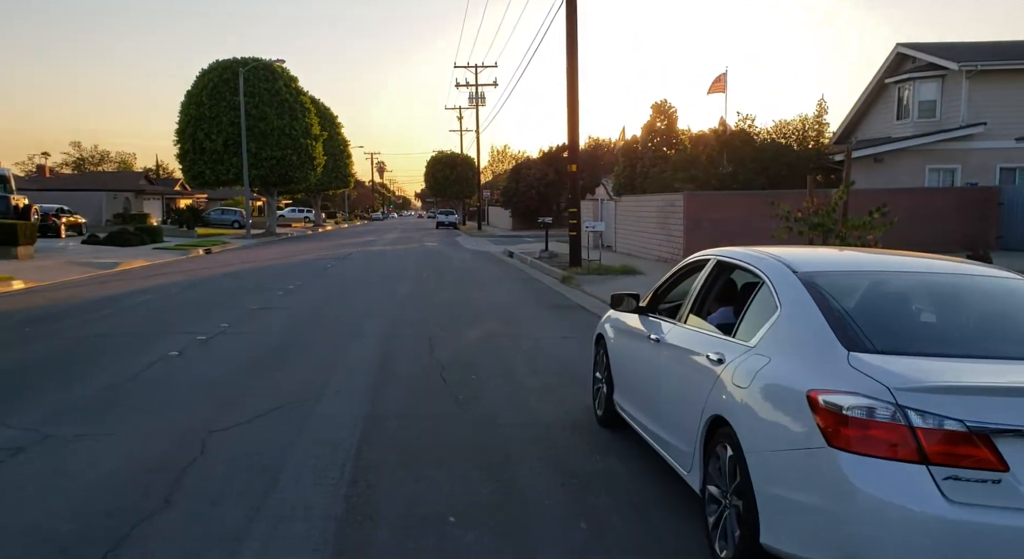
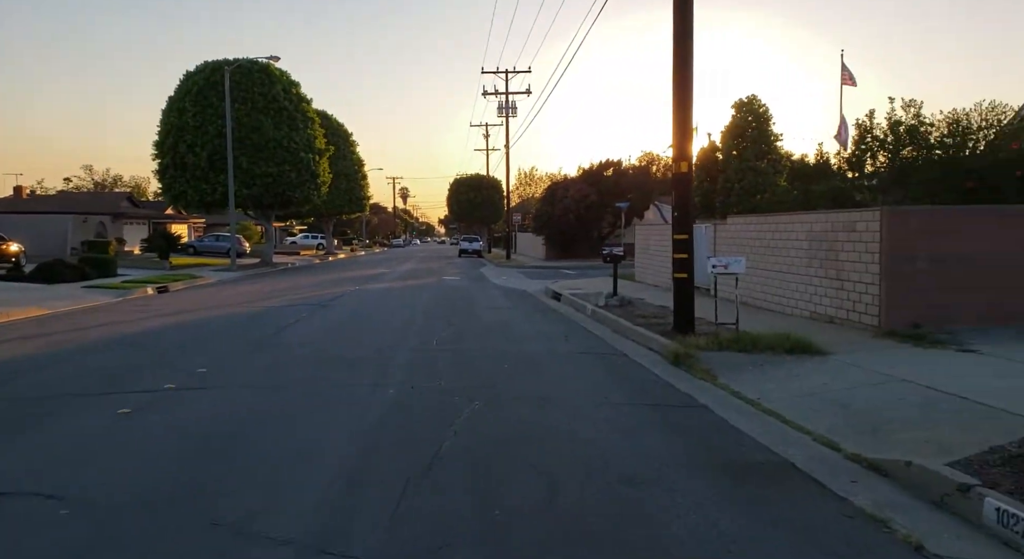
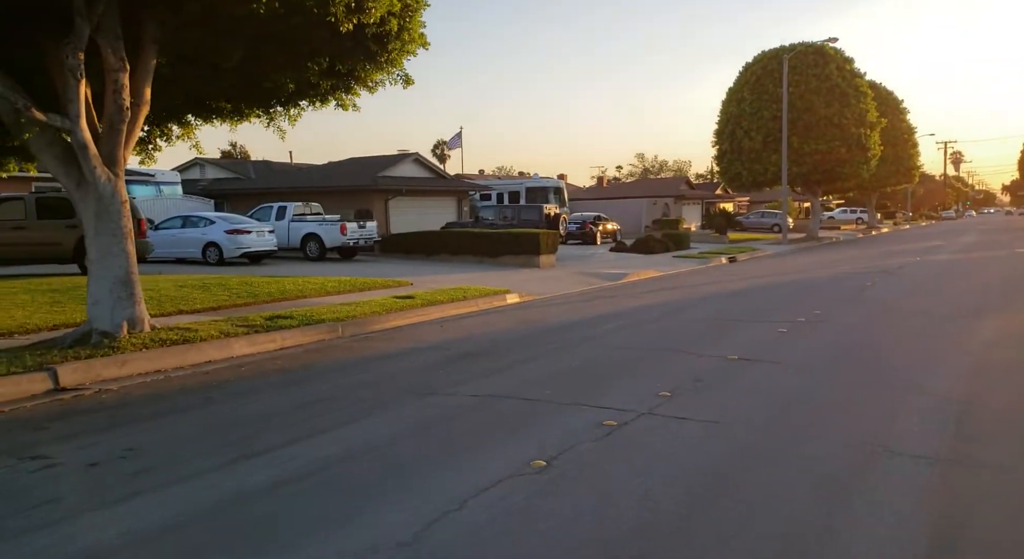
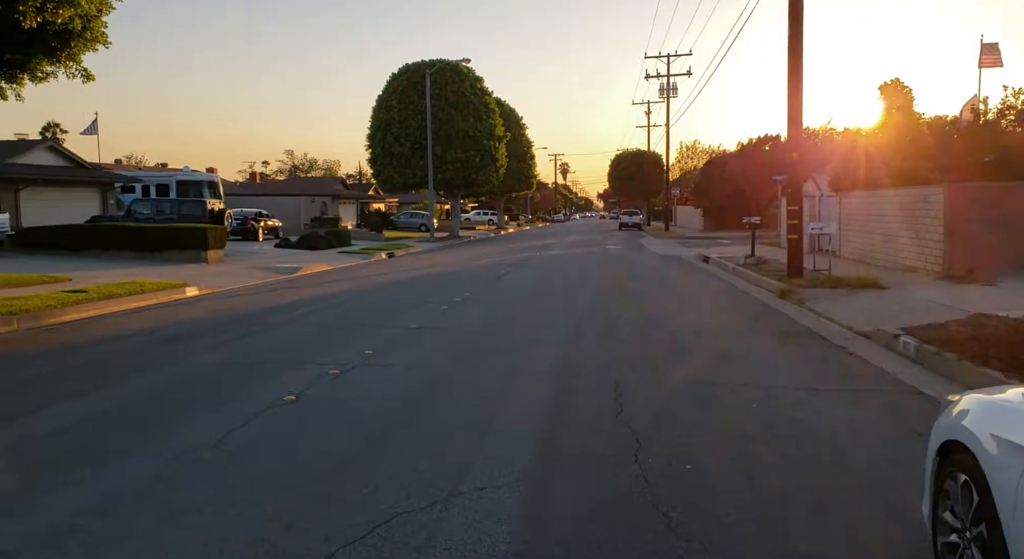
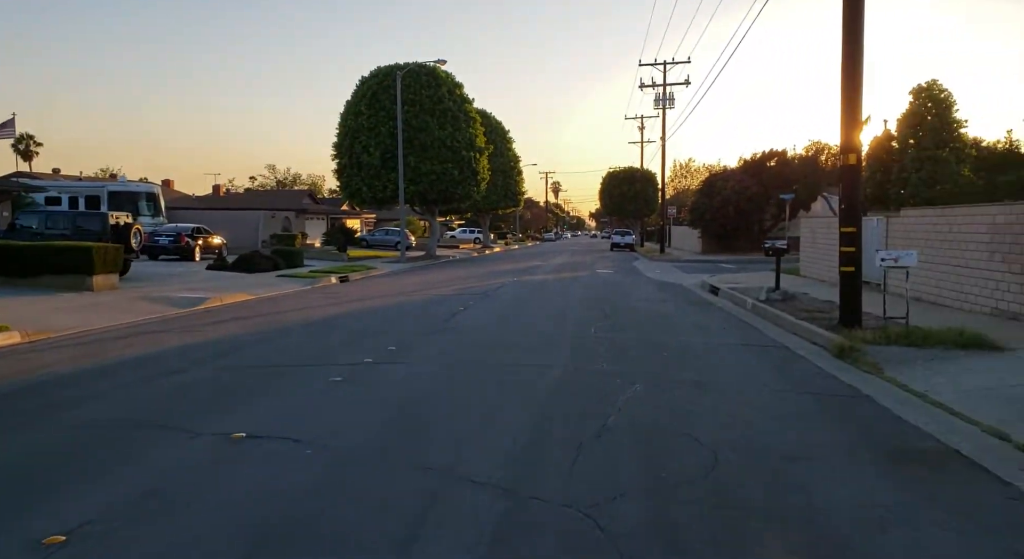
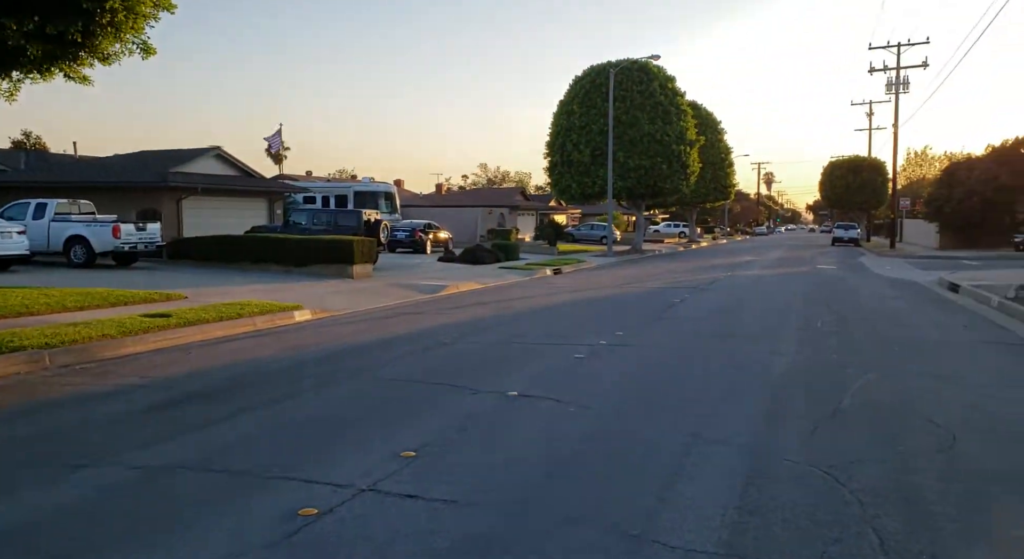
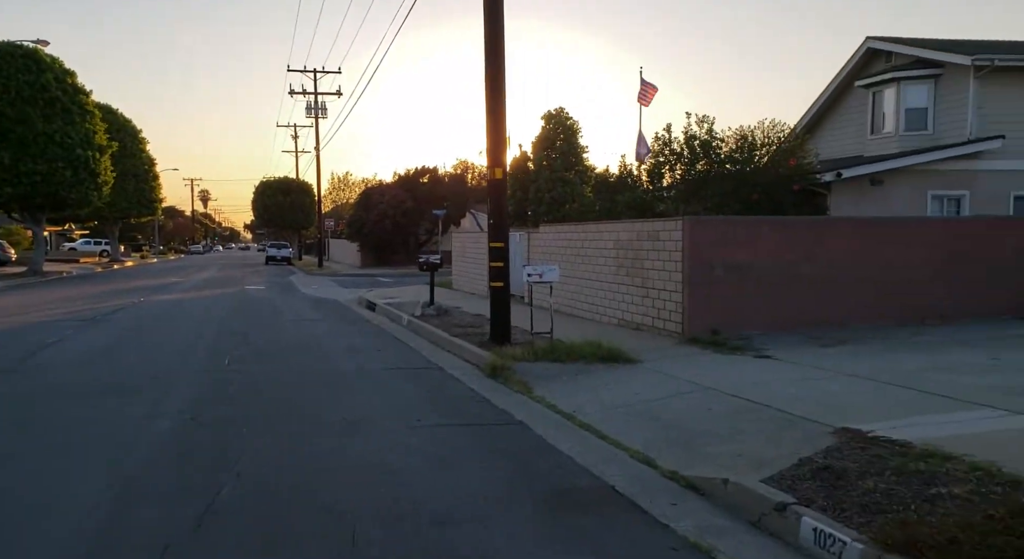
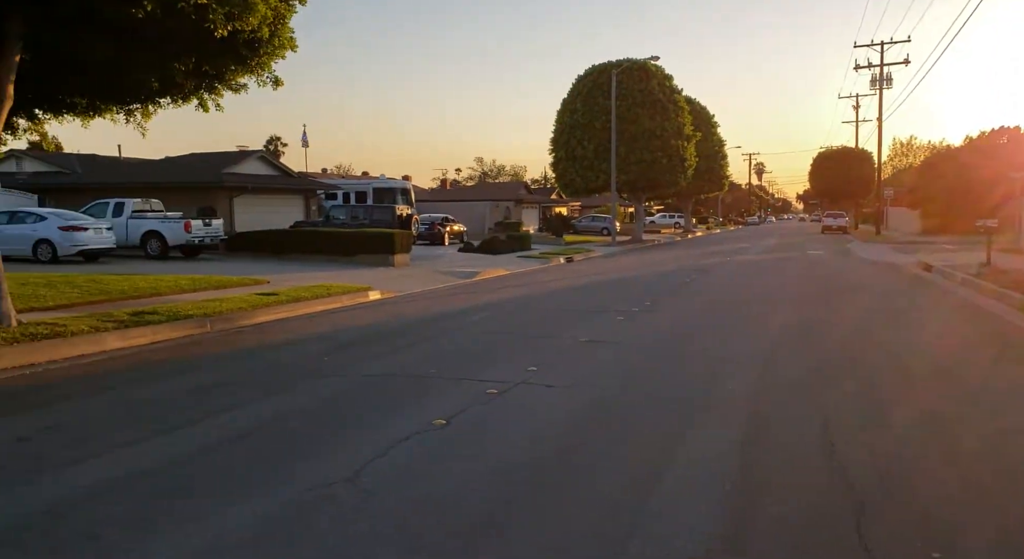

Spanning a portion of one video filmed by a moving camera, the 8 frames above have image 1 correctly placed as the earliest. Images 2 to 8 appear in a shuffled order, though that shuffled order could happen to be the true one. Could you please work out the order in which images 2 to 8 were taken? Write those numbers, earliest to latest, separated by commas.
4, 8, 3, 6, 5, 2, 7
